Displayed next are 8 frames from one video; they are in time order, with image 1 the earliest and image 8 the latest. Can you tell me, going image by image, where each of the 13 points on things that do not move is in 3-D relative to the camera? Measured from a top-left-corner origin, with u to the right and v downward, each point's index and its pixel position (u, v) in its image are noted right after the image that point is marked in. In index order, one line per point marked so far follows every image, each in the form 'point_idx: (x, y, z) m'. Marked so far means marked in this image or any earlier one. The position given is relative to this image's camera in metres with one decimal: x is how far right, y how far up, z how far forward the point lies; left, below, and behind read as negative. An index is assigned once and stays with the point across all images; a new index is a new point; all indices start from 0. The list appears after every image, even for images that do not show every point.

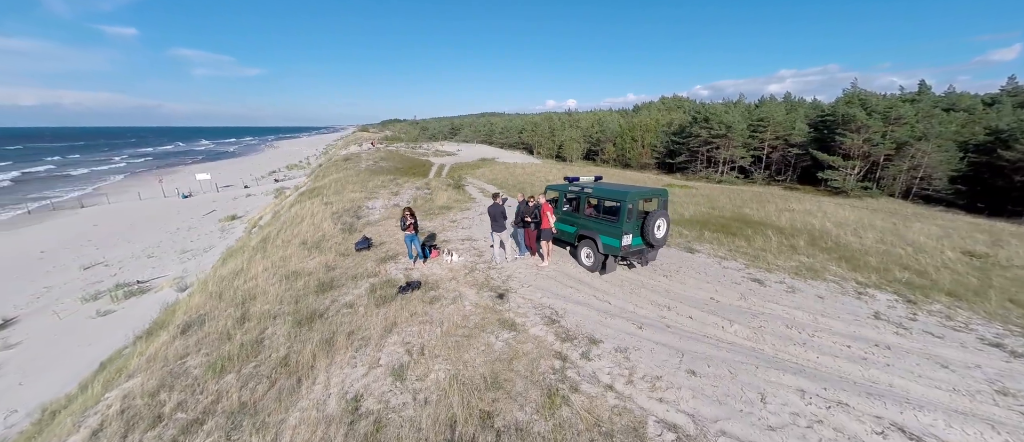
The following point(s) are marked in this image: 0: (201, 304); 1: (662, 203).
0: (-7.3, -1.9, +7.8) m
1: (+3.0, +0.3, +6.5) m
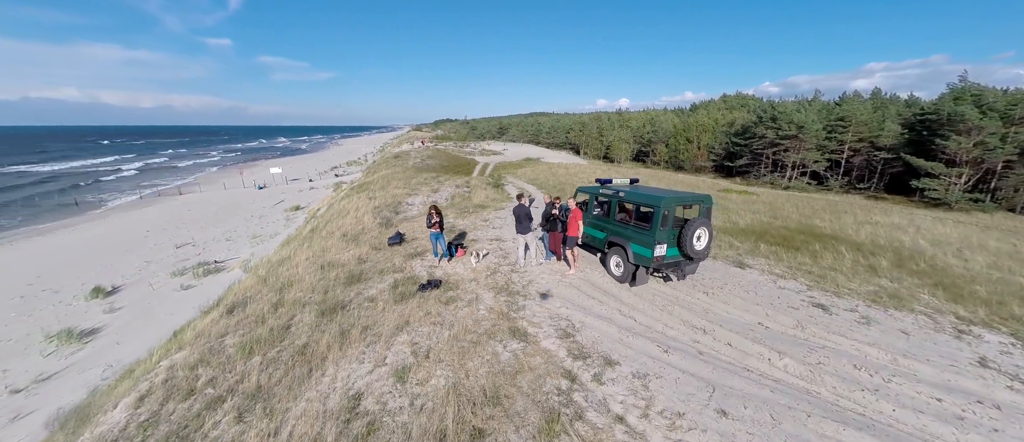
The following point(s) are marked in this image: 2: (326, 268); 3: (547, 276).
0: (-6.7, -1.6, +8.5) m
1: (+3.4, +0.2, +5.8) m
2: (-4.6, -1.2, +8.2) m
3: (+0.7, -1.1, +6.4) m
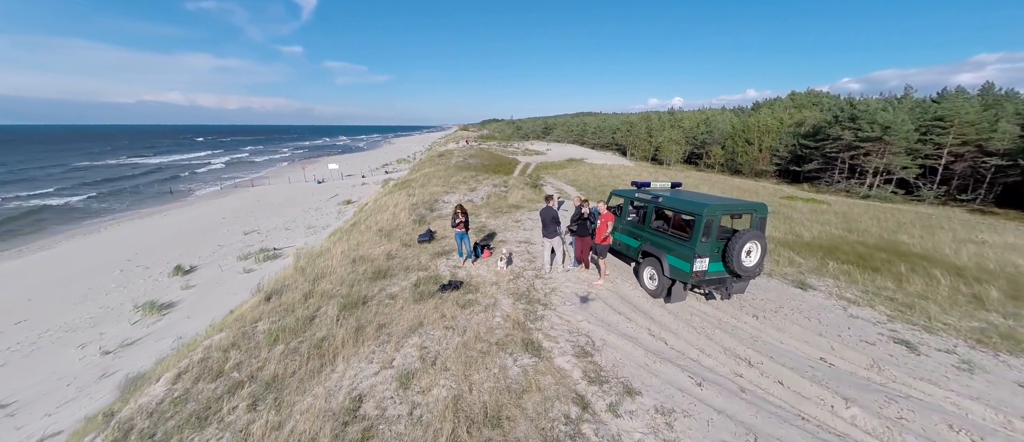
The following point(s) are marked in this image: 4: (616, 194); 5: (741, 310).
0: (-6.0, -1.4, +8.9) m
1: (+3.8, 0.0, +5.0) m
2: (-4.0, -1.0, +8.4) m
3: (+1.1, -1.2, +6.0) m
4: (+2.2, +0.6, +7.0) m
5: (+3.6, -1.4, +5.2) m
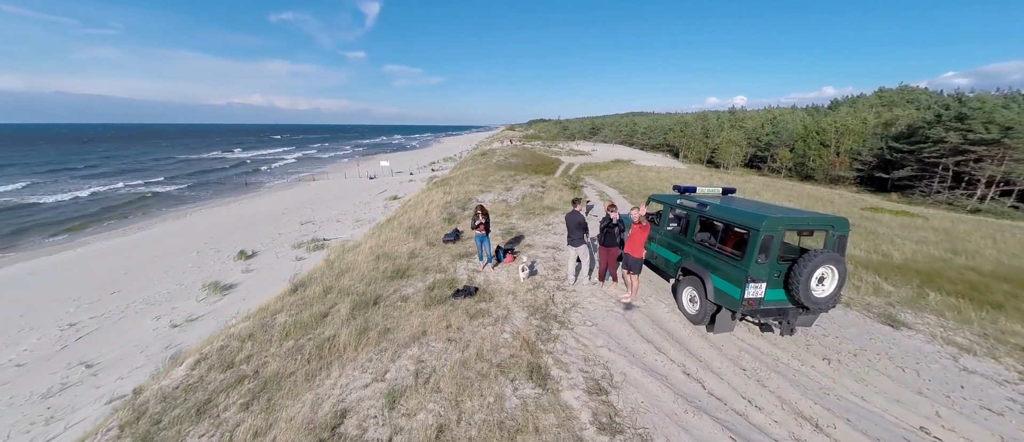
0: (-5.3, -1.3, +9.1) m
1: (+3.9, -0.2, +4.0) m
2: (-3.3, -0.9, +8.4) m
3: (+1.4, -1.3, +5.3) m
4: (+2.7, +0.4, +6.2) m
5: (+3.8, -1.6, +4.2) m
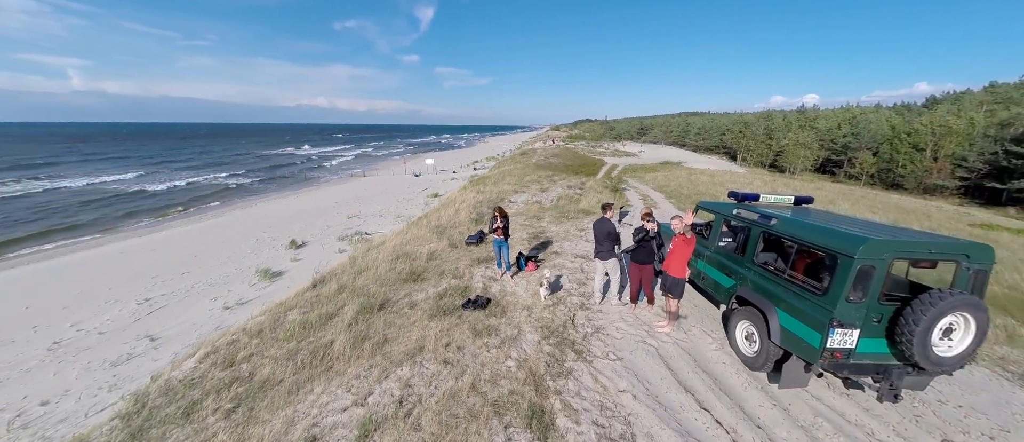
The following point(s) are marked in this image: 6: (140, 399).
0: (-4.6, -1.2, +9.1) m
1: (+4.0, -0.5, +2.8) m
2: (-2.7, -0.9, +8.1) m
3: (+1.5, -1.4, +4.4) m
4: (+3.0, +0.2, +5.2) m
5: (+3.8, -1.9, +3.1) m
6: (-5.2, -2.5, +4.6) m
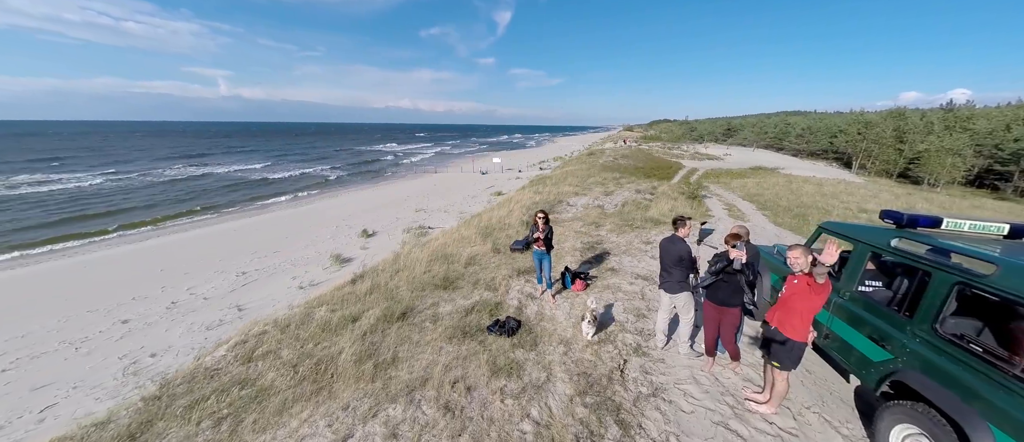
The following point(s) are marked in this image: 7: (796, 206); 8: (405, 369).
0: (-3.3, -1.0, +8.9) m
1: (+3.9, -0.8, +1.1) m
2: (-1.6, -0.9, +7.6) m
3: (+1.8, -1.6, +3.2) m
4: (+3.5, -0.1, +3.6) m
5: (+3.7, -2.2, +1.4) m
6: (-4.8, -2.3, +4.6) m
7: (+13.7, +0.8, +15.9) m
8: (-1.2, -1.7, +3.7) m
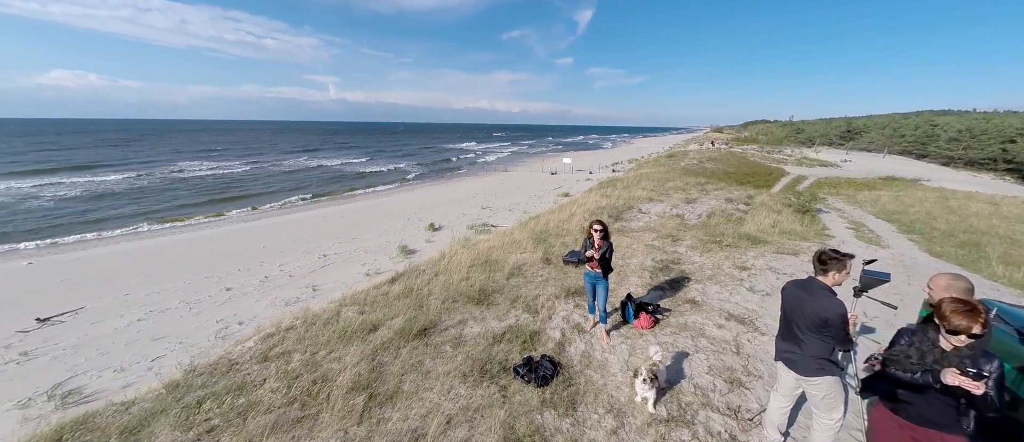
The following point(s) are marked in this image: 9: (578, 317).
0: (-1.9, -1.0, +8.4) m
1: (+3.5, -1.2, -0.7) m
2: (-0.6, -0.9, +6.8) m
3: (+1.8, -1.8, +1.8) m
4: (+3.7, -0.4, +1.8) m
5: (+3.3, -2.5, -0.3) m
6: (-4.4, -2.1, +4.6) m
7: (+16.2, -0.3, +11.8) m
8: (-1.0, -1.7, +2.9) m
9: (+0.9, -1.3, +4.5) m
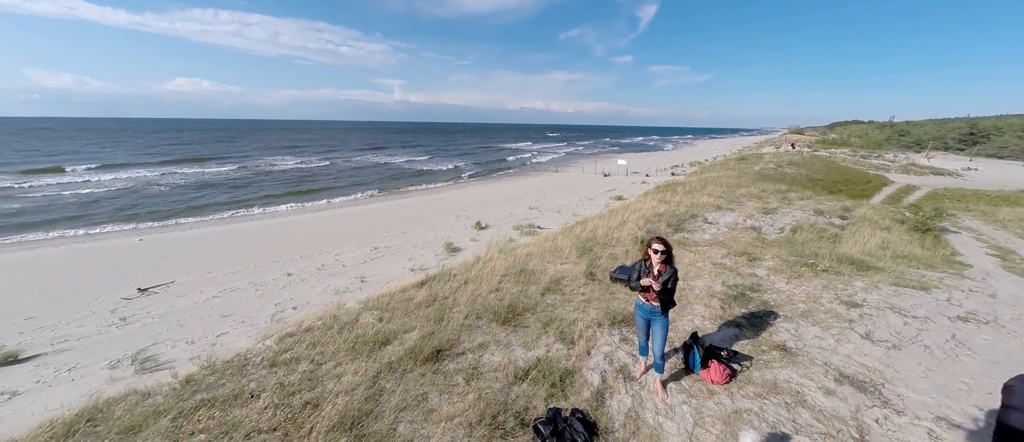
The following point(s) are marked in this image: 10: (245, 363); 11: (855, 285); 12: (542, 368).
0: (-1.0, -1.0, +7.9) m
1: (+3.1, -1.4, -1.9) m
2: (+0.1, -1.0, +6.0) m
3: (+1.7, -2.0, +0.8) m
4: (+3.6, -0.7, +0.5) m
5: (+2.8, -2.8, -1.6) m
6: (-4.0, -2.0, +4.4) m
7: (+17.4, -1.2, +8.5) m
8: (-0.9, -1.7, +2.3) m
9: (+1.3, -1.4, +3.6) m
10: (-3.5, -1.9, +4.2) m
11: (+5.9, -1.1, +5.7) m
12: (+0.3, -1.5, +3.4) m
